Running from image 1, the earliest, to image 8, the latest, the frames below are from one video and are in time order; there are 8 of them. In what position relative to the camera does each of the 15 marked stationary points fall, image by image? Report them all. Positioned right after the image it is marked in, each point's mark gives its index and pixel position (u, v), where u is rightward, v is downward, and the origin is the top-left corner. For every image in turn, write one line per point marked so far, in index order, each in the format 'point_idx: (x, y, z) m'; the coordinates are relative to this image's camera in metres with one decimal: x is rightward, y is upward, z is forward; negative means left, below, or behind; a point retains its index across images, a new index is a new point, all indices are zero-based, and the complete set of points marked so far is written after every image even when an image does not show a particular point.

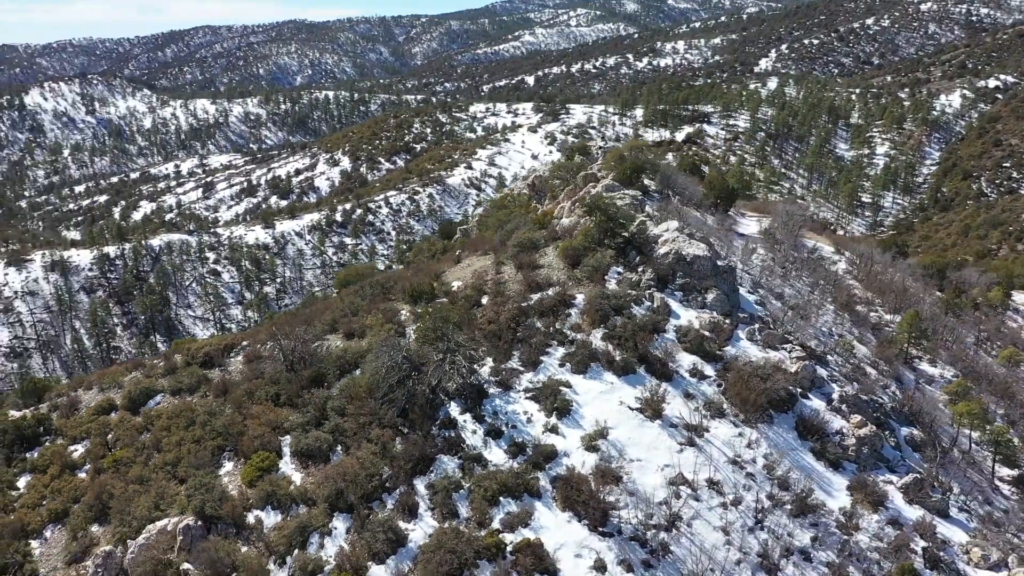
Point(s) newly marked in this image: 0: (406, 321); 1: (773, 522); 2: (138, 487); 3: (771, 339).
0: (-2.6, -0.8, +19.4) m
1: (+4.5, -4.1, +14.2) m
2: (-7.5, -3.9, +16.1) m
3: (+5.6, -1.1, +17.8) m
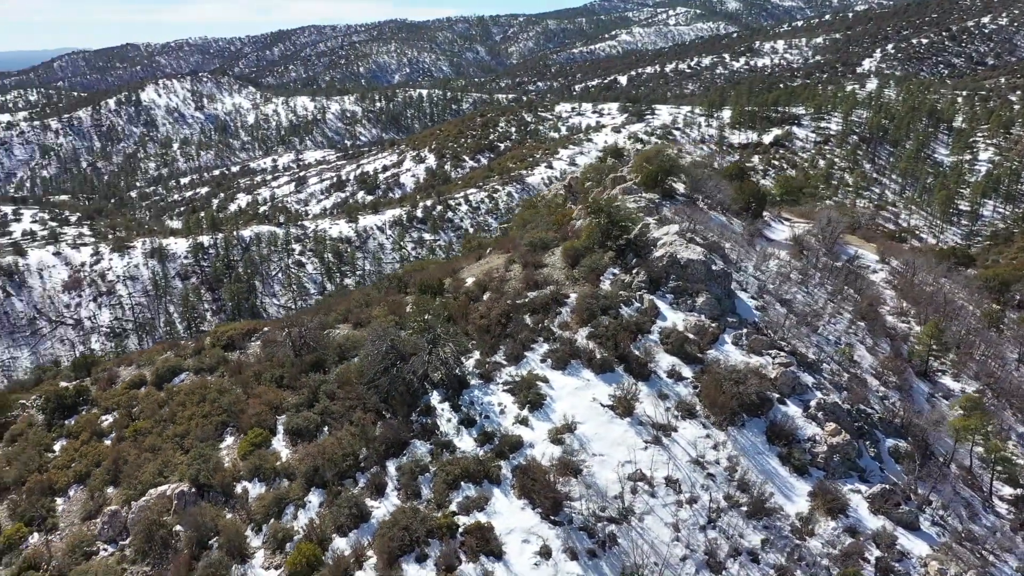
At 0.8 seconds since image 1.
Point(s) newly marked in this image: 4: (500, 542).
0: (-2.7, -0.6, +20.4) m
1: (+3.8, -4.2, +14.5) m
2: (-7.9, -3.6, +17.7) m
3: (+5.3, -1.2, +18.0) m
4: (-0.2, -4.3, +13.9) m
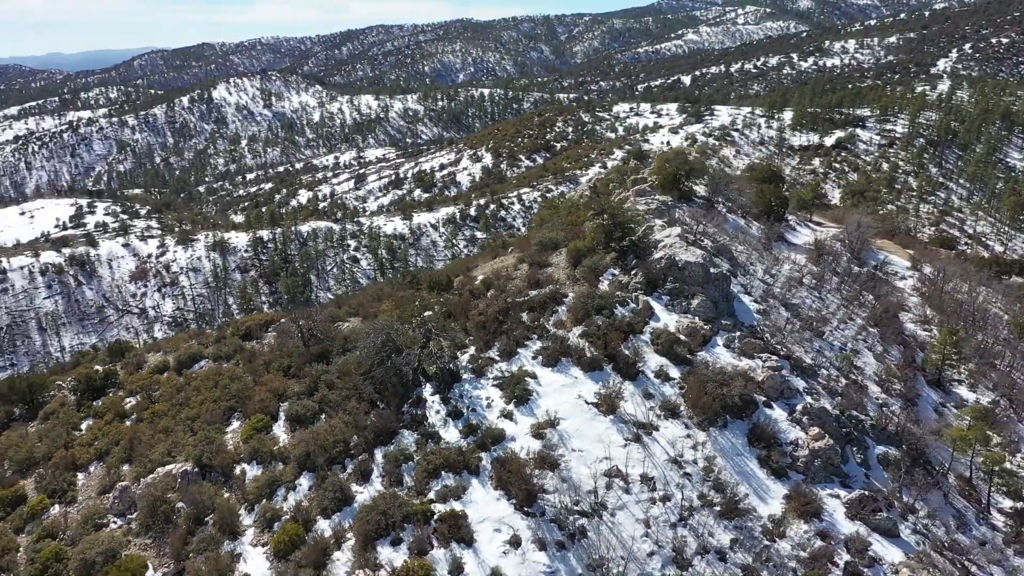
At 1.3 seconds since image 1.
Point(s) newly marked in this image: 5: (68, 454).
0: (-2.6, -0.5, +21.1) m
1: (+3.3, -4.2, +14.7) m
2: (-8.1, -3.3, +18.8) m
3: (+5.2, -1.3, +18.1) m
4: (-0.7, -4.2, +14.4) m
5: (-10.6, -4.0, +19.5) m
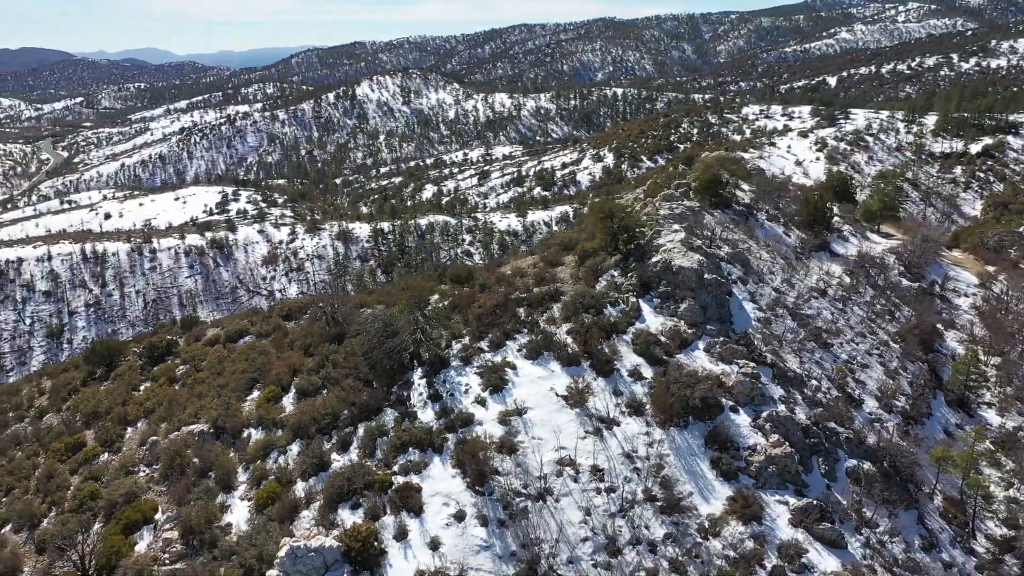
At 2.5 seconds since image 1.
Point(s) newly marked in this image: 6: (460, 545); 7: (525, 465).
0: (-2.3, -0.3, +22.6) m
1: (+2.3, -4.2, +15.4) m
2: (-8.3, -2.8, +21.2) m
3: (+4.8, -1.4, +18.4) m
4: (-1.7, -4.1, +15.7) m
5: (-10.7, -3.3, +22.4) m
6: (-0.9, -4.6, +14.8) m
7: (+0.3, -3.5, +16.3) m
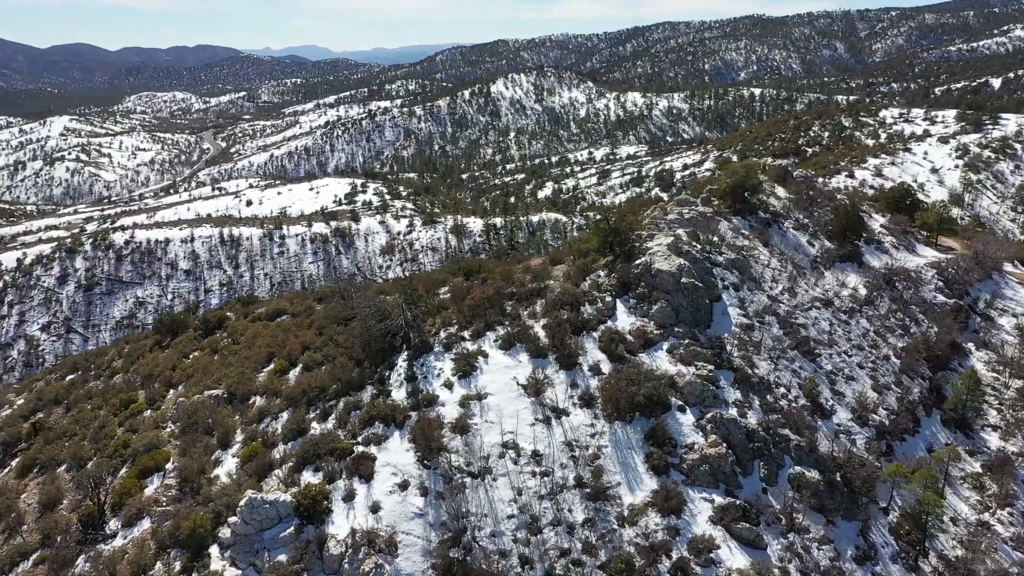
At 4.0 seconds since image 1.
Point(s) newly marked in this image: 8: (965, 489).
0: (-2.2, -0.1, +24.3) m
1: (+1.0, -4.2, +16.4) m
2: (-8.4, -2.3, +23.9) m
3: (+4.1, -1.5, +19.0) m
4: (-2.9, -3.9, +17.4) m
5: (-10.6, -2.7, +25.4) m
6: (-2.3, -4.4, +16.4) m
7: (-0.8, -3.4, +17.6) m
8: (+10.6, -4.7, +19.2) m
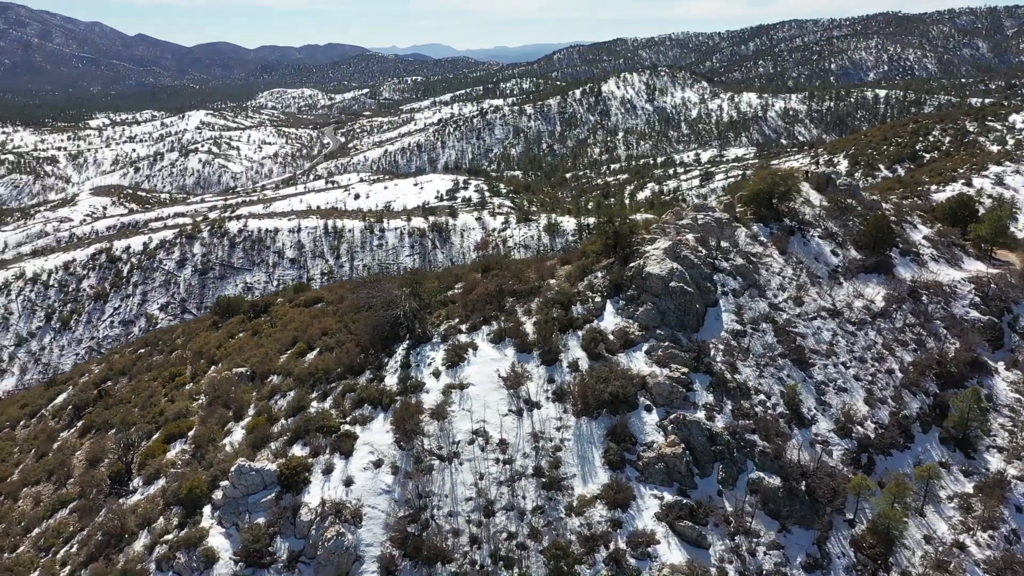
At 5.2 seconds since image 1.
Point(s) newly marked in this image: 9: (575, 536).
0: (-1.8, +0.1, +25.5) m
1: (+0.1, -4.1, +17.3) m
2: (-8.1, -1.9, +25.9) m
3: (+3.6, -1.6, +19.4) m
4: (-3.6, -3.7, +18.8) m
5: (-10.1, -2.2, +27.7) m
6: (-3.1, -4.3, +17.7) m
7: (-1.5, -3.3, +18.7) m
8: (+10.0, -5.0, +18.7) m
9: (+1.2, -4.8, +16.1) m
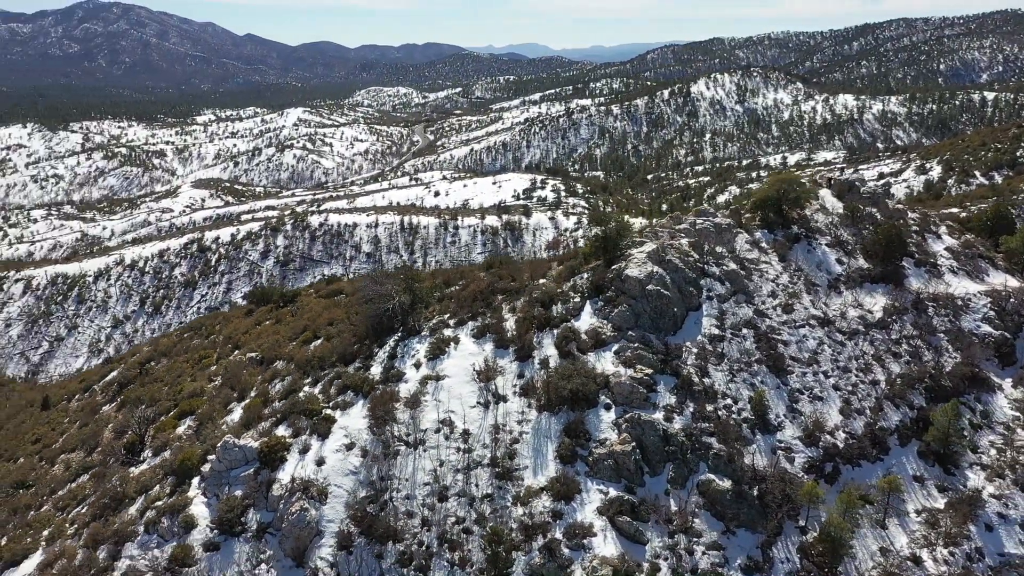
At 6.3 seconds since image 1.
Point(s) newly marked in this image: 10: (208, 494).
0: (-1.8, +0.2, +26.5) m
1: (-0.8, -4.1, +18.1) m
2: (-8.1, -1.6, +27.6) m
3: (+2.9, -1.7, +19.8) m
4: (-4.4, -3.5, +20.0) m
5: (-9.9, -1.8, +29.6) m
6: (-4.0, -4.1, +18.9) m
7: (-2.3, -3.2, +19.7) m
8: (+9.1, -5.3, +18.5) m
9: (0.0, -4.8, +16.8) m
10: (-7.1, -4.8, +19.0) m
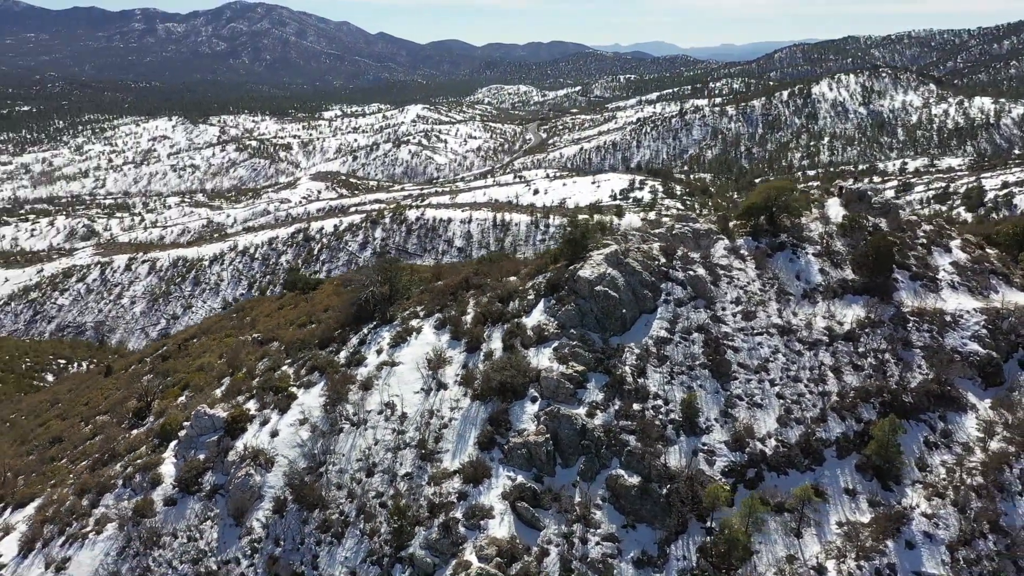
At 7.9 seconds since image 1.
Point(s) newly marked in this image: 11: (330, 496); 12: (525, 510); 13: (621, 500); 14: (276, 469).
0: (-2.2, +0.4, +27.9) m
1: (-2.6, -3.9, +19.5) m
2: (-8.3, -1.1, +29.8) m
3: (+1.5, -1.7, +20.6) m
4: (-5.8, -3.2, +21.8) m
5: (-9.9, -1.3, +32.1) m
6: (-5.7, -3.8, +20.6) m
7: (-3.8, -2.9, +21.3) m
8: (+7.2, -5.5, +18.5) m
9: (-2.0, -4.7, +18.0) m
10: (-8.7, -4.3, +21.2) m
11: (-4.3, -4.8, +18.8) m
12: (+0.2, -4.7, +17.5) m
13: (+2.3, -4.7, +18.0) m
14: (-5.8, -4.3, +19.8) m
